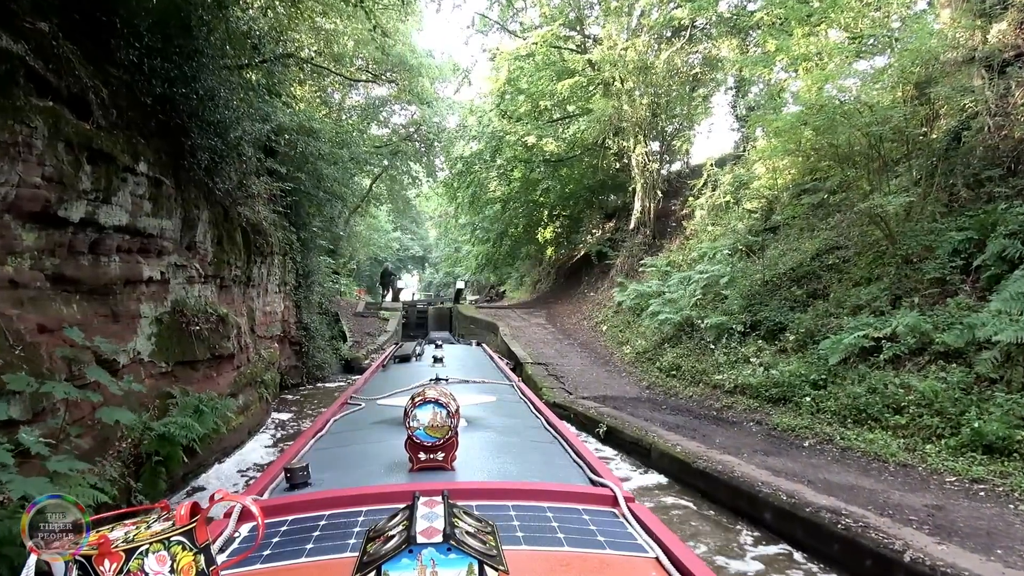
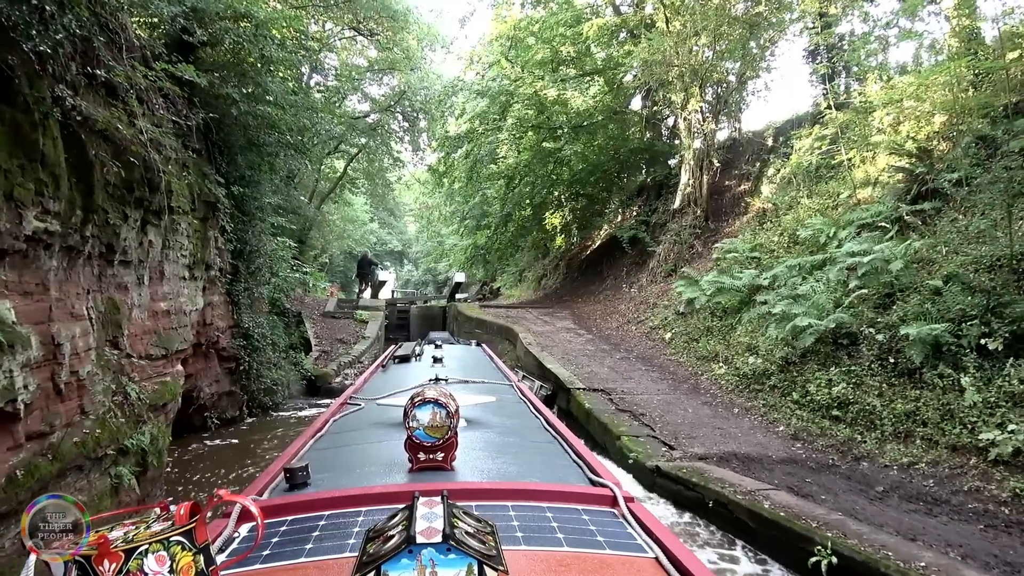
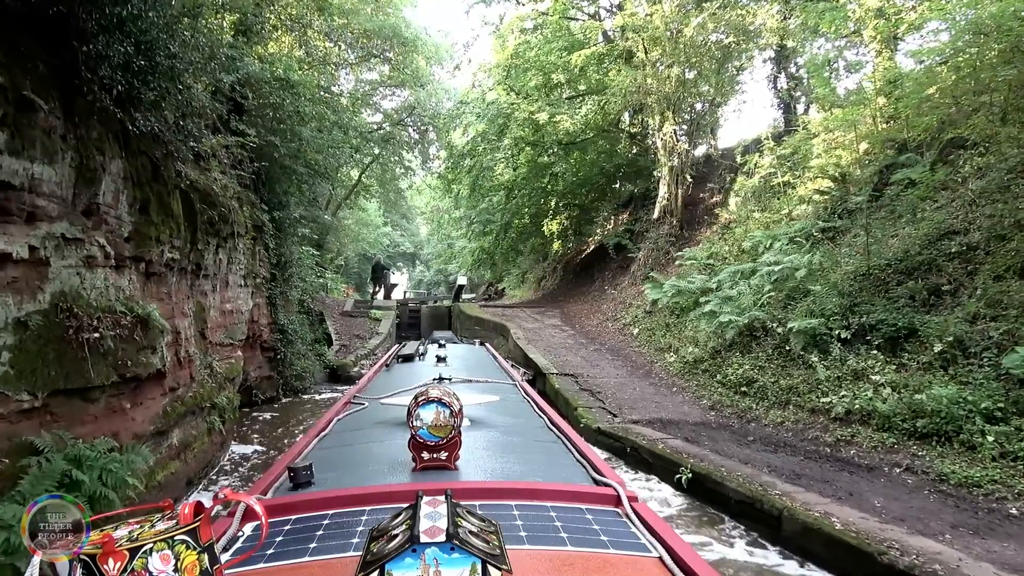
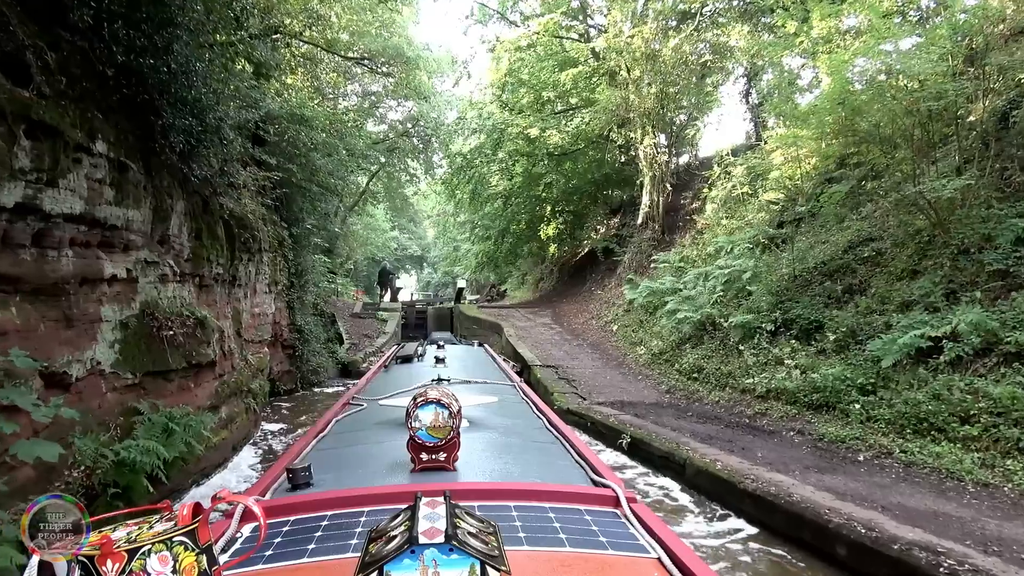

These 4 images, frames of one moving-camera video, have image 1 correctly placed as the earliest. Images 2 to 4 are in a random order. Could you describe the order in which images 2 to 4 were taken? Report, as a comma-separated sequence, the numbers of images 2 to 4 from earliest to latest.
4, 3, 2
